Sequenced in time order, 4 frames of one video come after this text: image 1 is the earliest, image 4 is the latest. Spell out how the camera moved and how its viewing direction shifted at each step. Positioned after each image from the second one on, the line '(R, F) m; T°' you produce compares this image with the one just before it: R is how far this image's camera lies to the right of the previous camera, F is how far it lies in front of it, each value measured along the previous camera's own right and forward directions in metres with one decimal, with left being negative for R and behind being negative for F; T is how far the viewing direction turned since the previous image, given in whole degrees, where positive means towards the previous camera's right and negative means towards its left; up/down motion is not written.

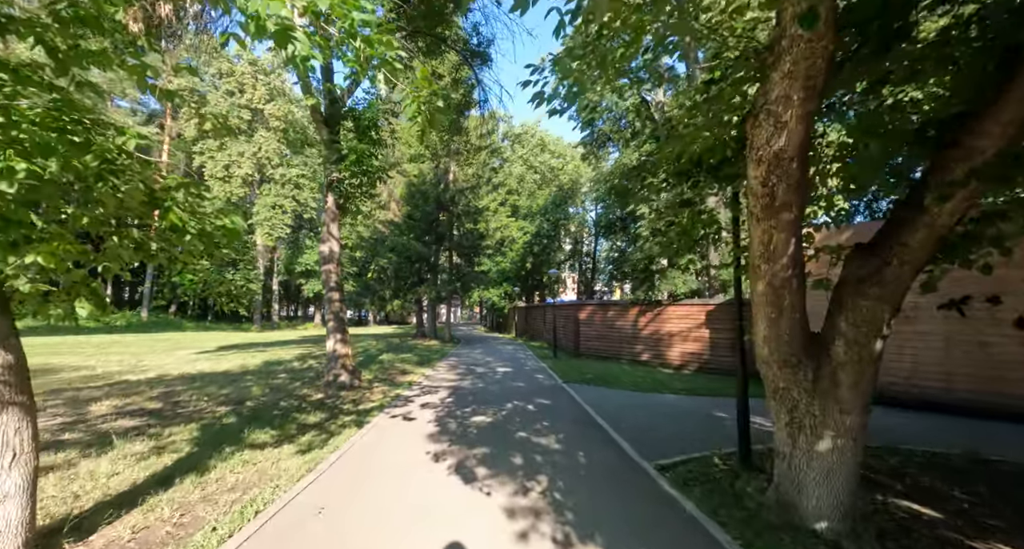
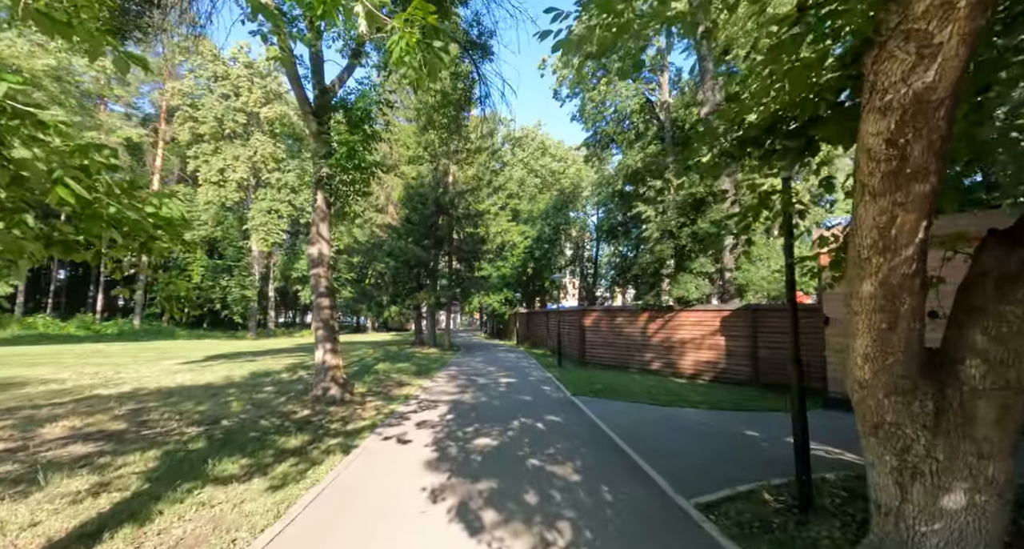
(-0.1, +0.7) m; 0°
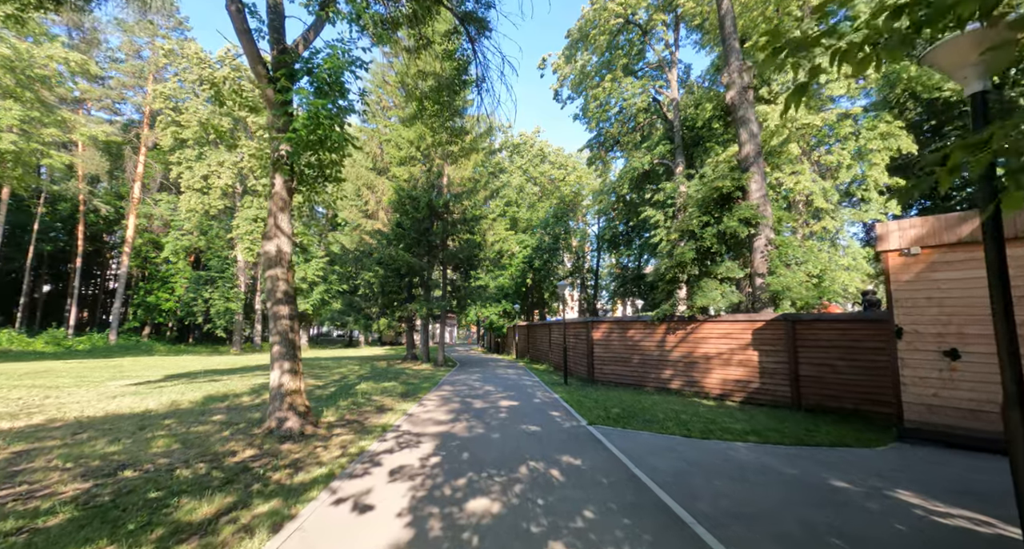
(-0.1, +1.6) m; 0°
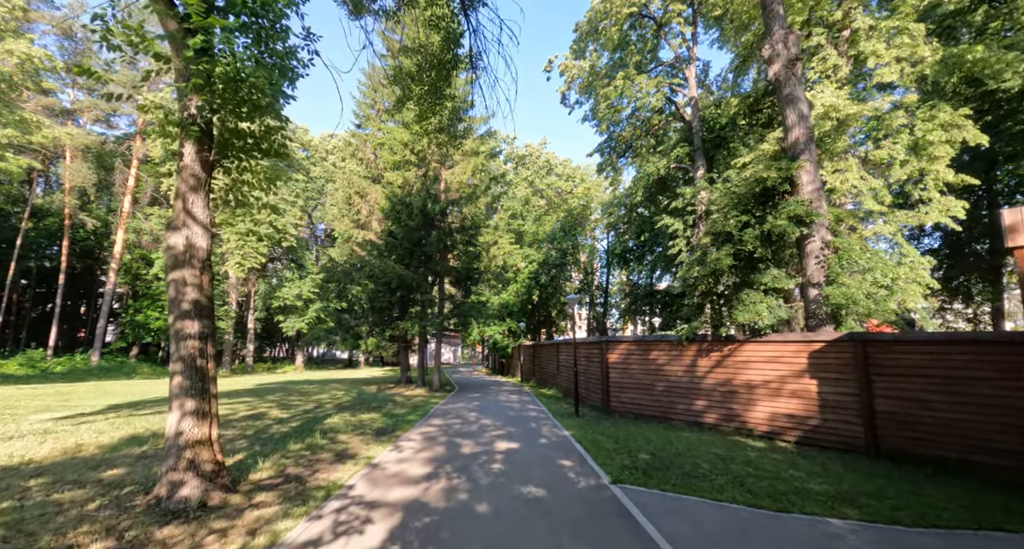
(+0.1, +1.9) m; -1°
